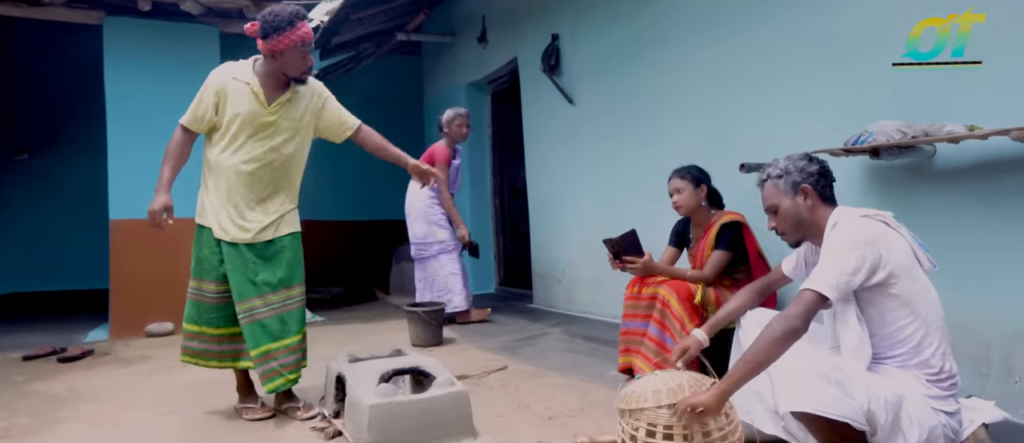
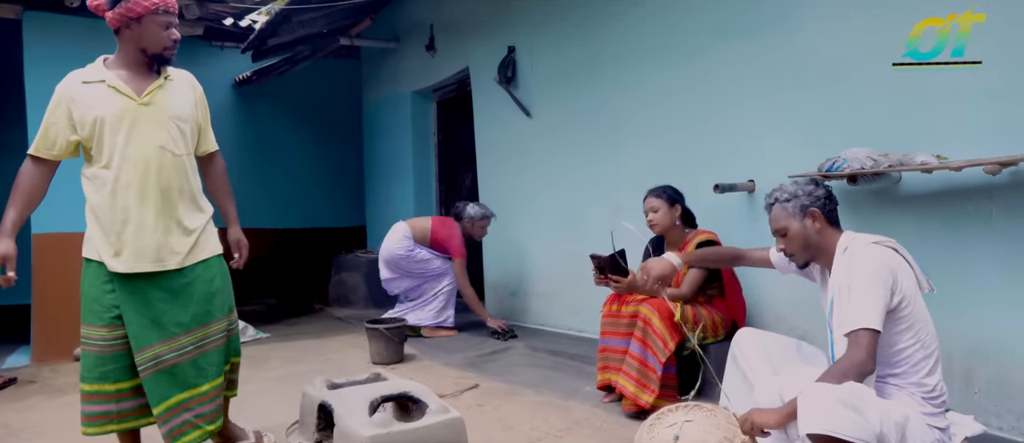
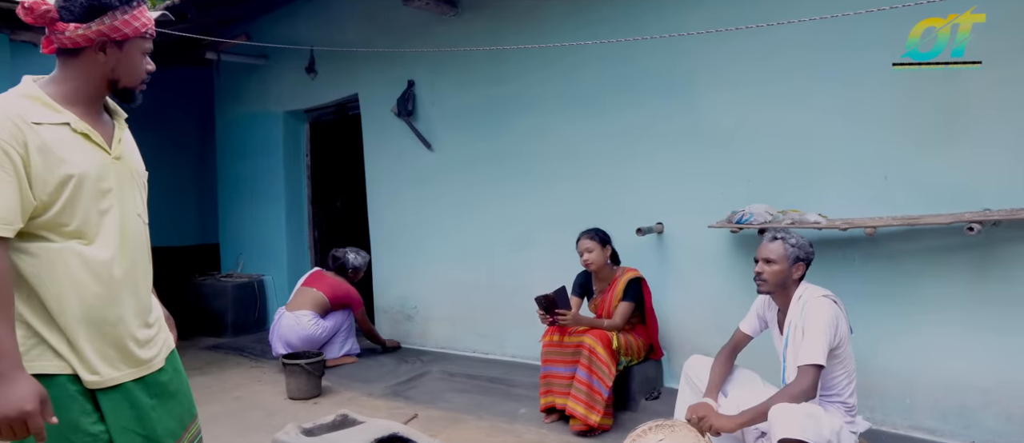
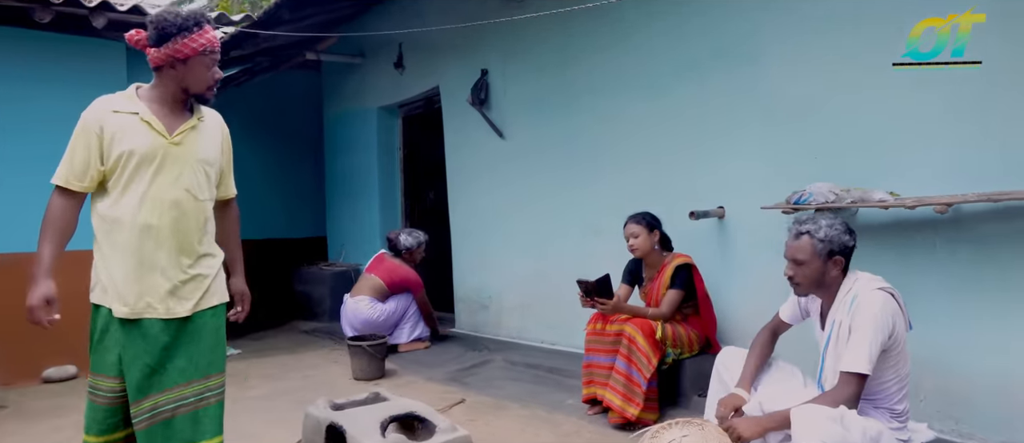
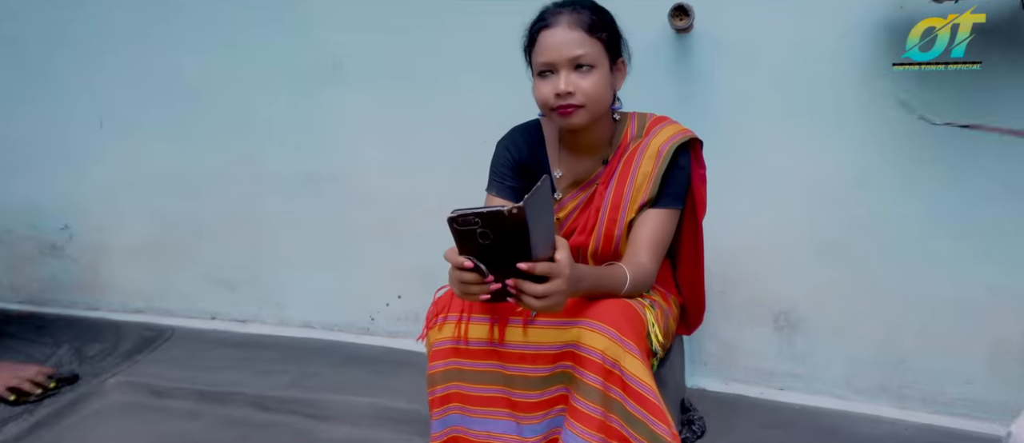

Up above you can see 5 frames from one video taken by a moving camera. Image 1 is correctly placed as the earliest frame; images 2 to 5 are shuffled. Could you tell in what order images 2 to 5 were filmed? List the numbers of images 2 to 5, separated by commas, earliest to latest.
2, 4, 3, 5
